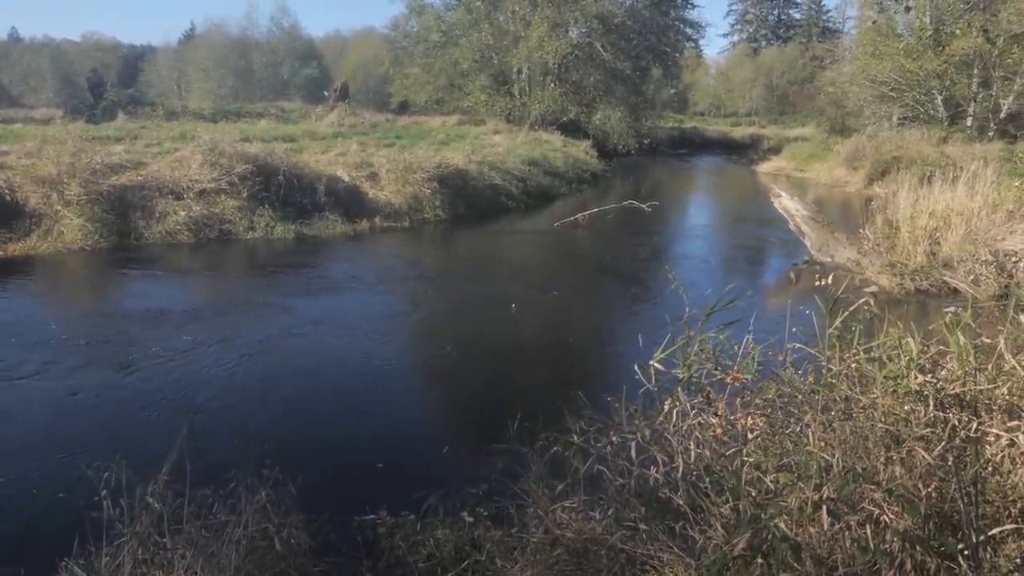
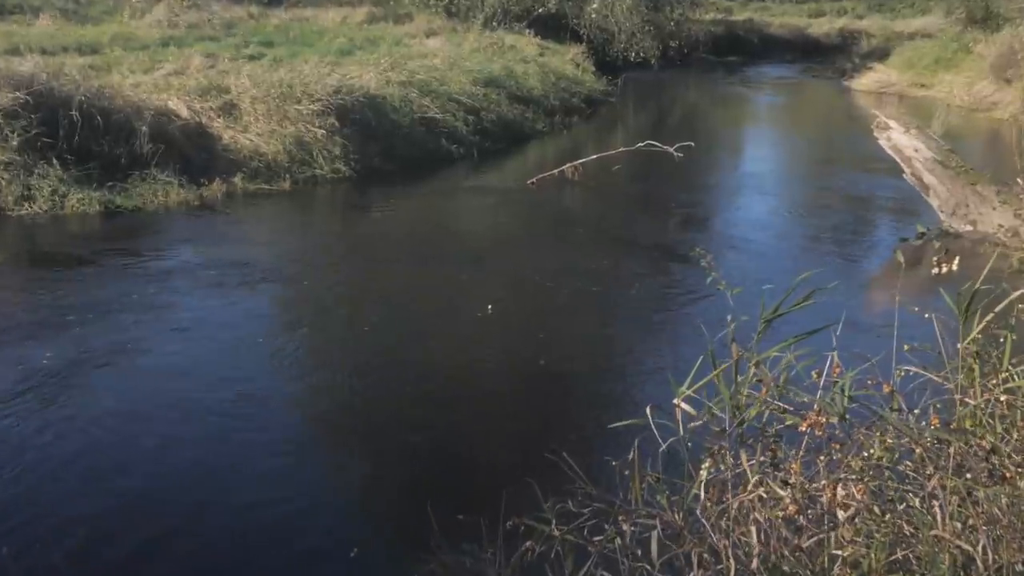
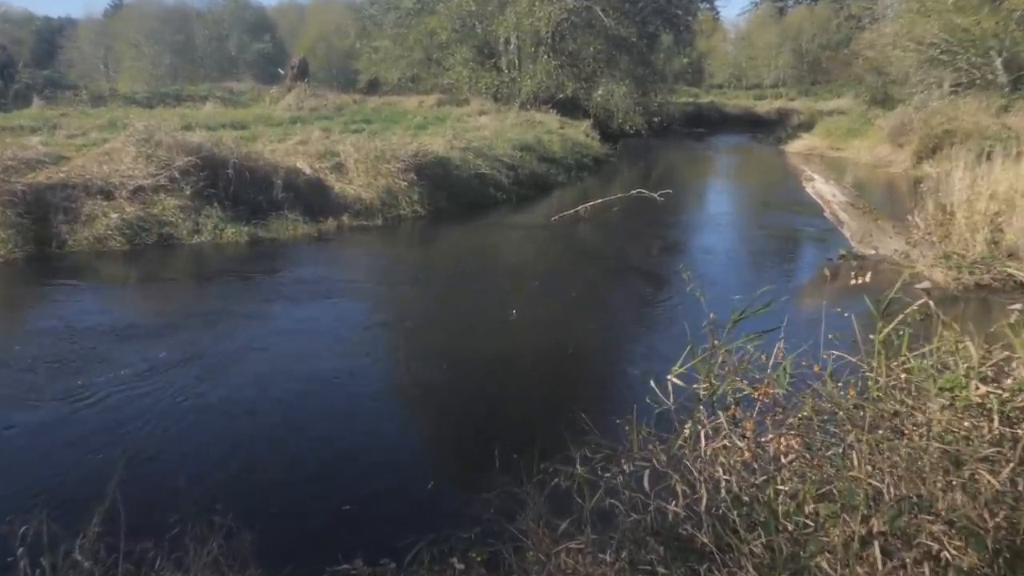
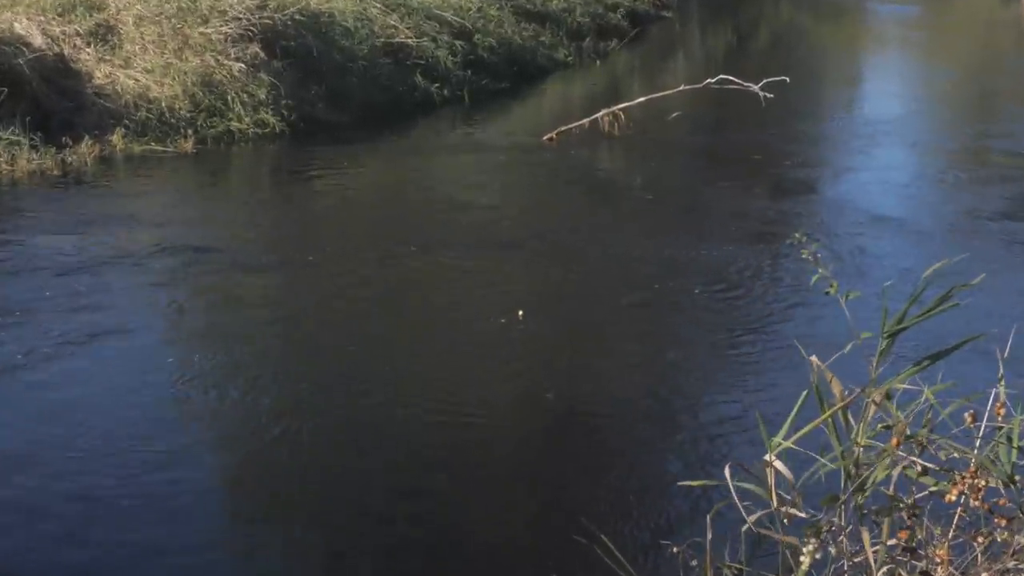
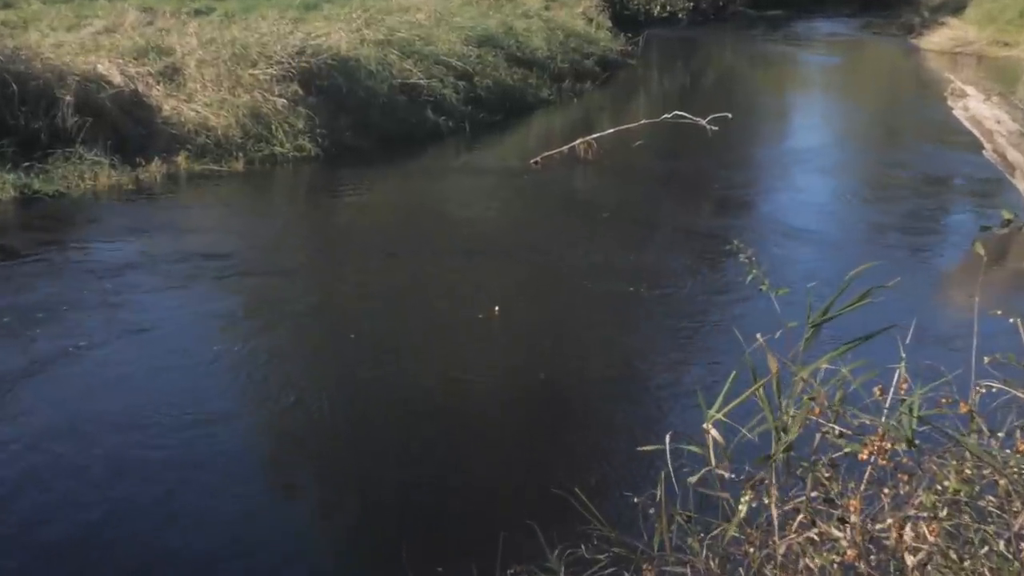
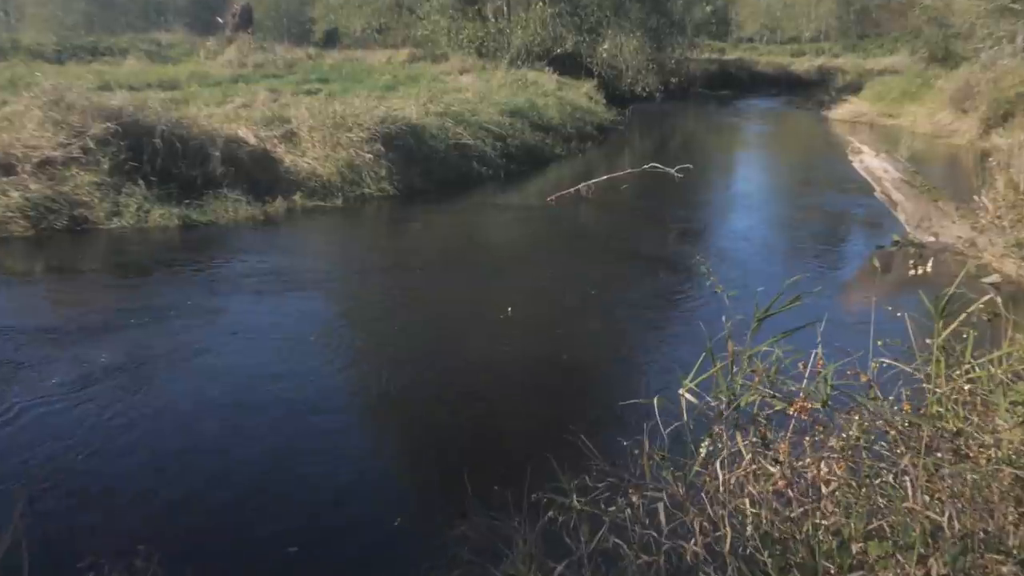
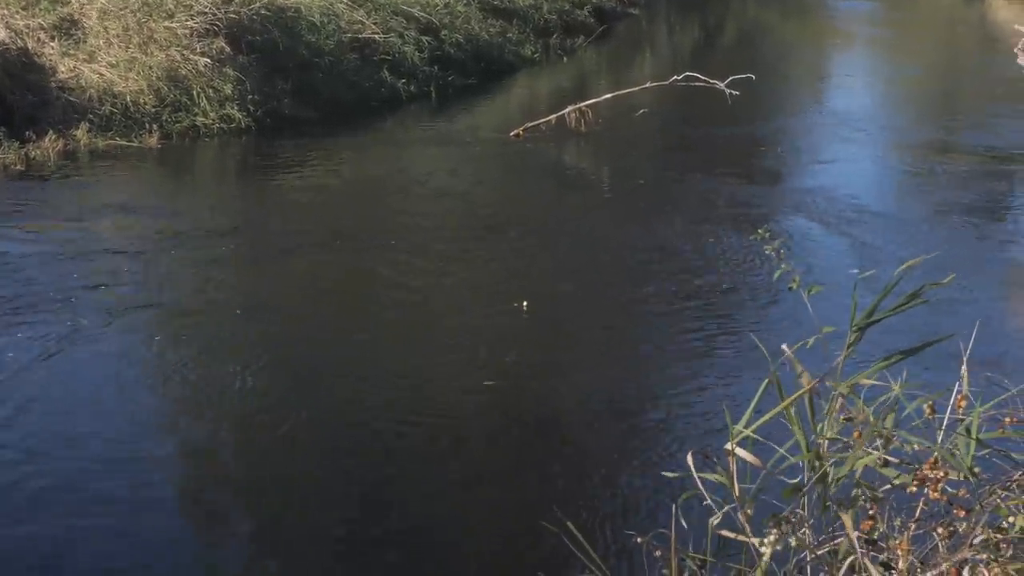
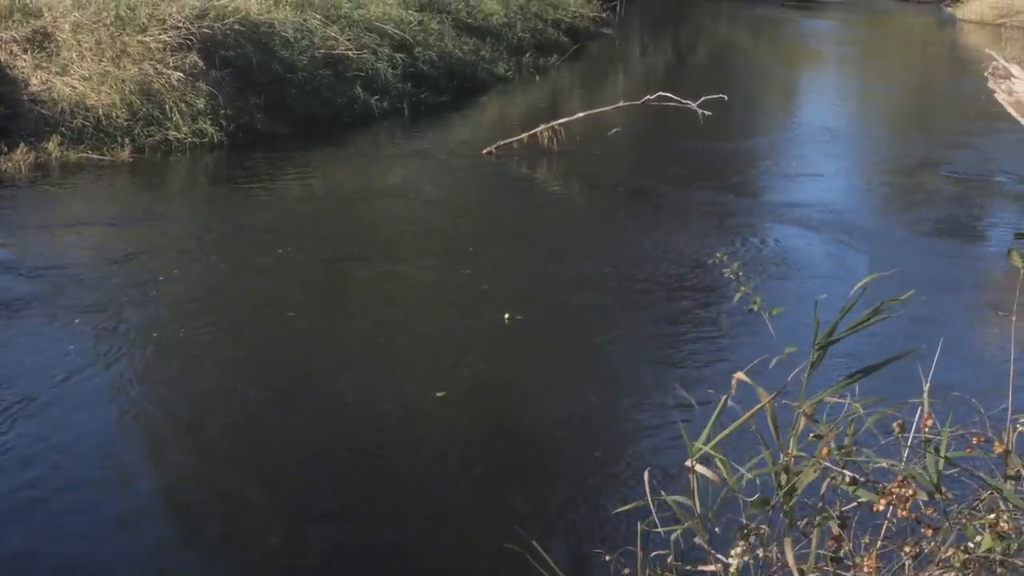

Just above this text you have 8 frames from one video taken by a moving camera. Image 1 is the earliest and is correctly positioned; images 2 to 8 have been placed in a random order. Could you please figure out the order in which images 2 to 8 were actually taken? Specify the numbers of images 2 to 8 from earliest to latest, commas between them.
3, 6, 2, 5, 4, 7, 8
